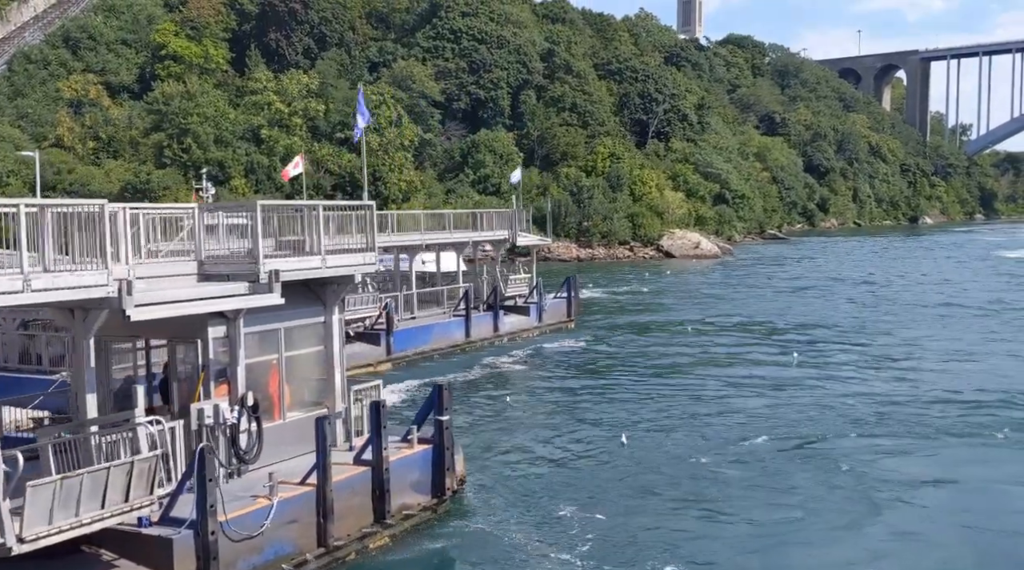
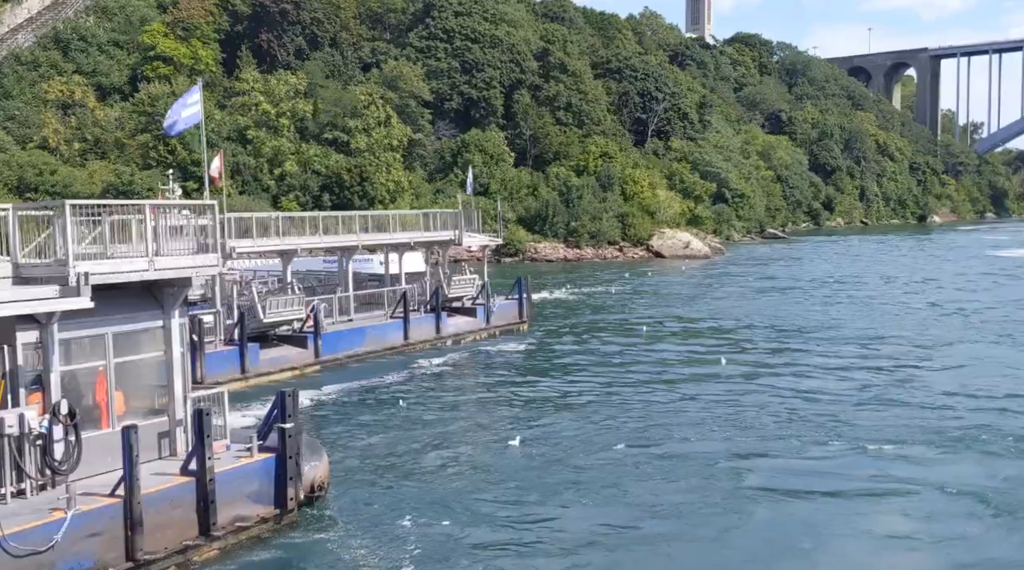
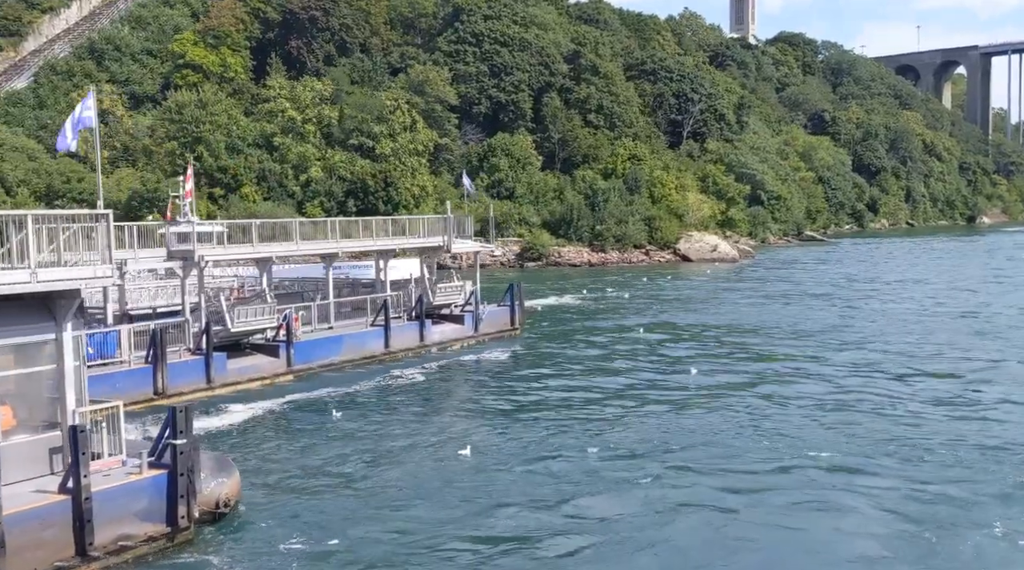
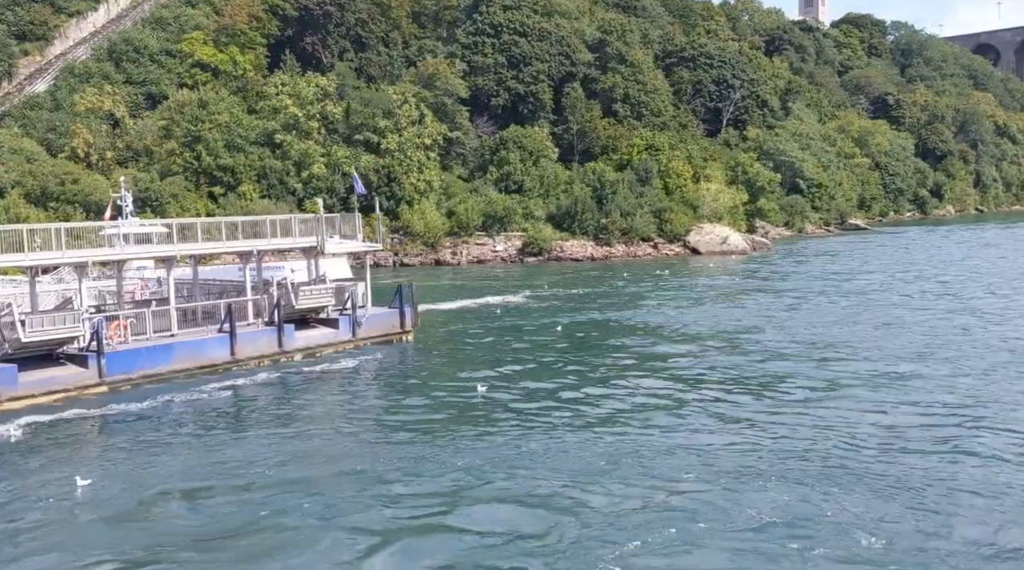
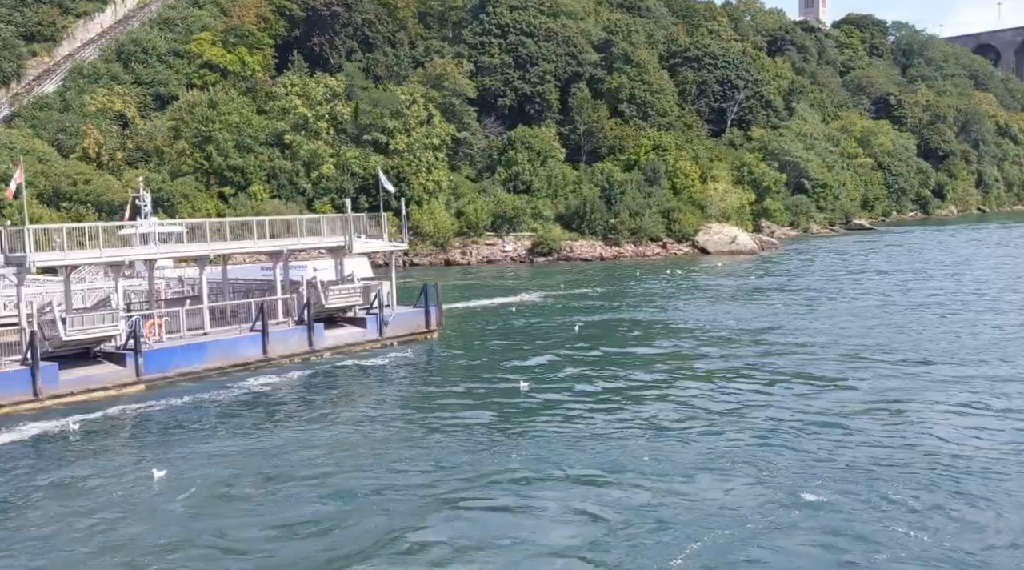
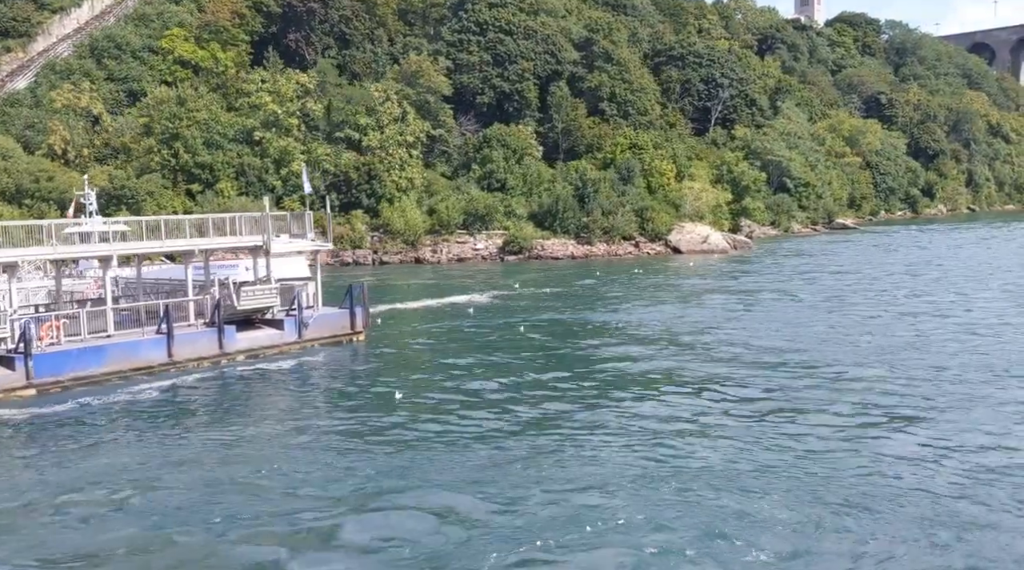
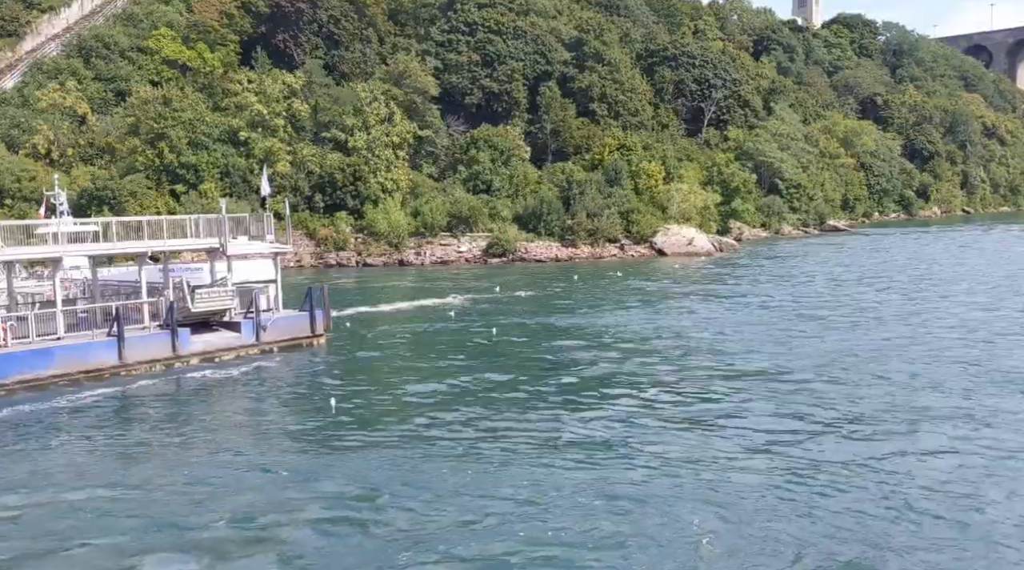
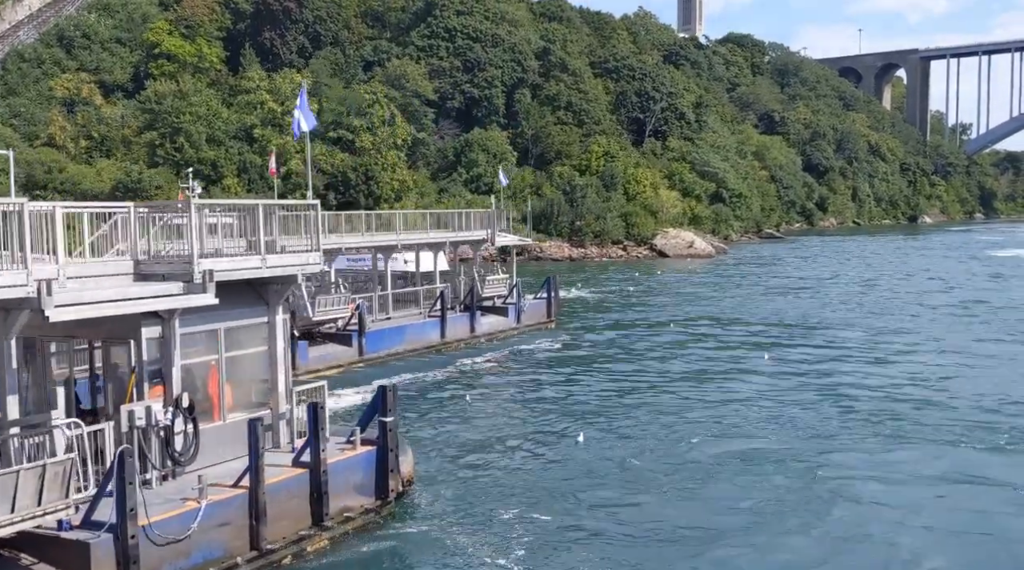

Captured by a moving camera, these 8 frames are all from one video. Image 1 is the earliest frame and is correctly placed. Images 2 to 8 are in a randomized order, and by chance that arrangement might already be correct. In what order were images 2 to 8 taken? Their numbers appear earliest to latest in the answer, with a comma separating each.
8, 2, 3, 5, 4, 6, 7
